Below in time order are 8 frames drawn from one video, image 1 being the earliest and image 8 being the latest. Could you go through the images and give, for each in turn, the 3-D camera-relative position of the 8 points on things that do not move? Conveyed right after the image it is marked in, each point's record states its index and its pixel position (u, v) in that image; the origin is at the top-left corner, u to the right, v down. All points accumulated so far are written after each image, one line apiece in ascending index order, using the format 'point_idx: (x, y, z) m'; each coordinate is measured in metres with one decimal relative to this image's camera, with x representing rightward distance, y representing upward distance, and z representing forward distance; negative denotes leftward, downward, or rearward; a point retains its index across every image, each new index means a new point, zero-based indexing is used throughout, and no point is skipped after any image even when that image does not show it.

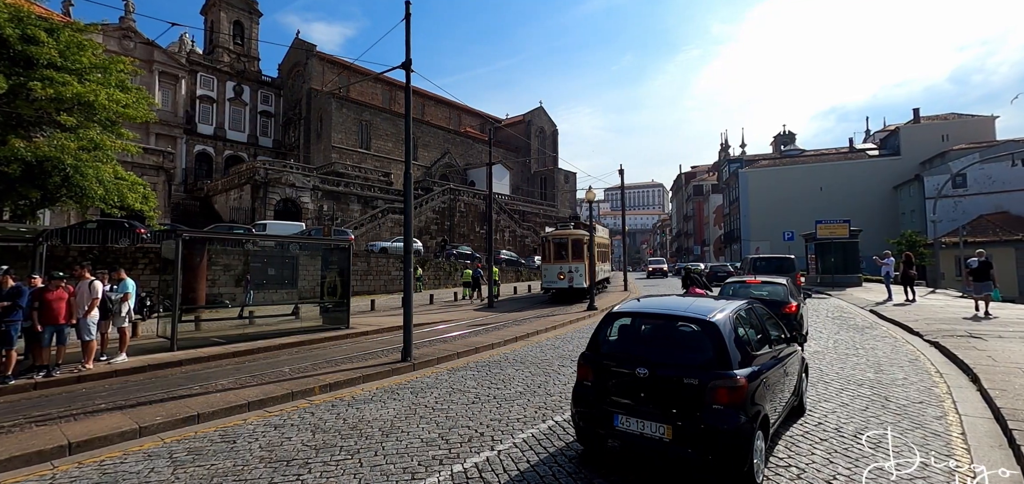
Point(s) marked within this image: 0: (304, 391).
0: (-4.2, -3.0, +8.6) m
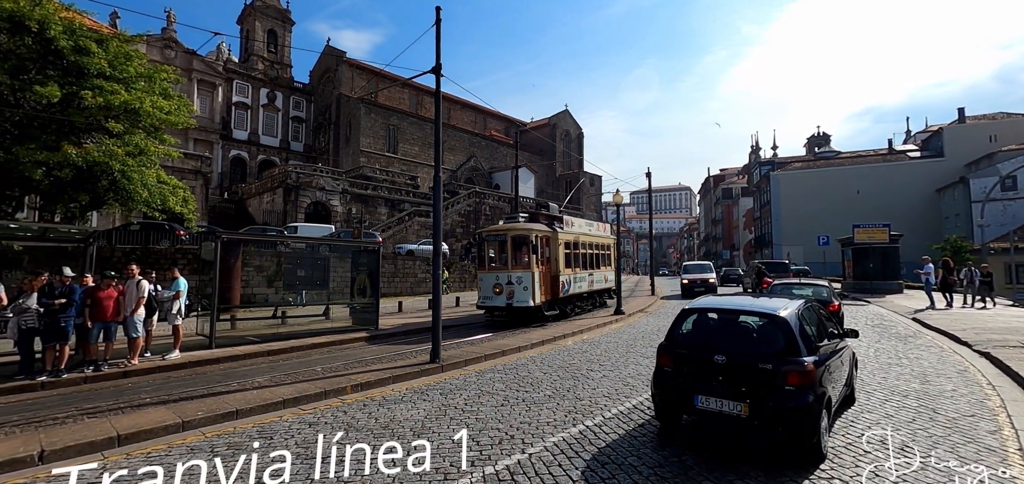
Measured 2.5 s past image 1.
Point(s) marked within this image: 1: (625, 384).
0: (-3.6, -3.0, +8.8) m
1: (+2.3, -3.0, +8.9) m
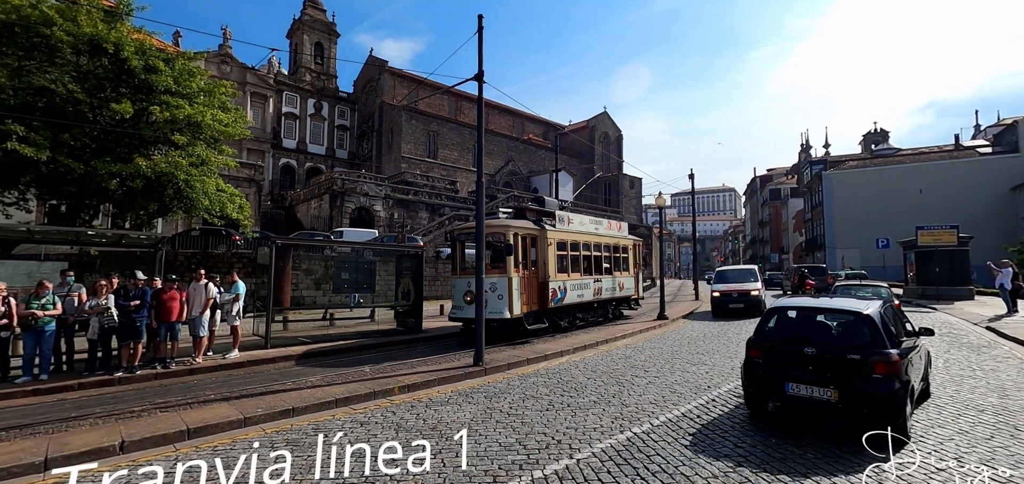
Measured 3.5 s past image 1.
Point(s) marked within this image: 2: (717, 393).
0: (-2.7, -3.2, +9.0) m
1: (+3.3, -3.1, +8.7) m
2: (+4.0, -3.0, +8.4) m
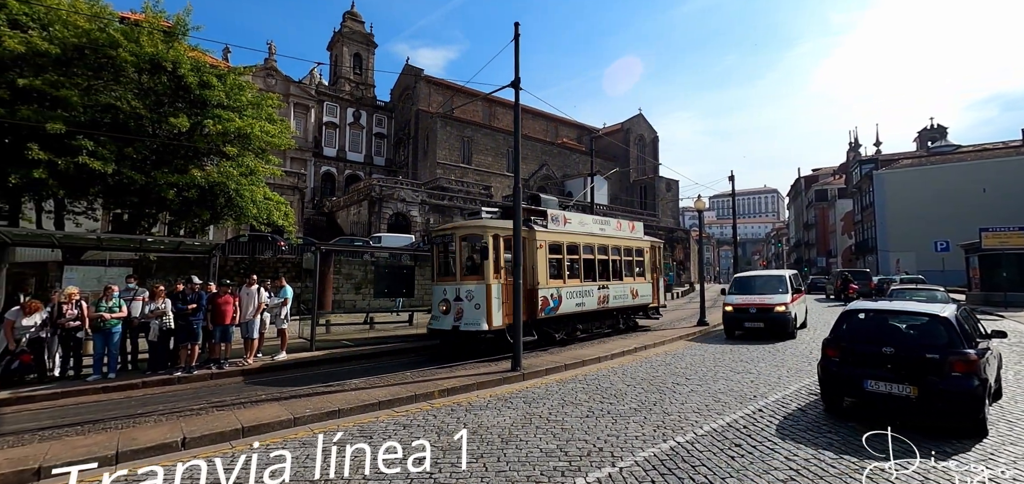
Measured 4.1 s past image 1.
0: (-1.9, -3.3, +9.2) m
1: (+4.1, -3.2, +8.5) m
2: (+4.8, -3.1, +8.1) m
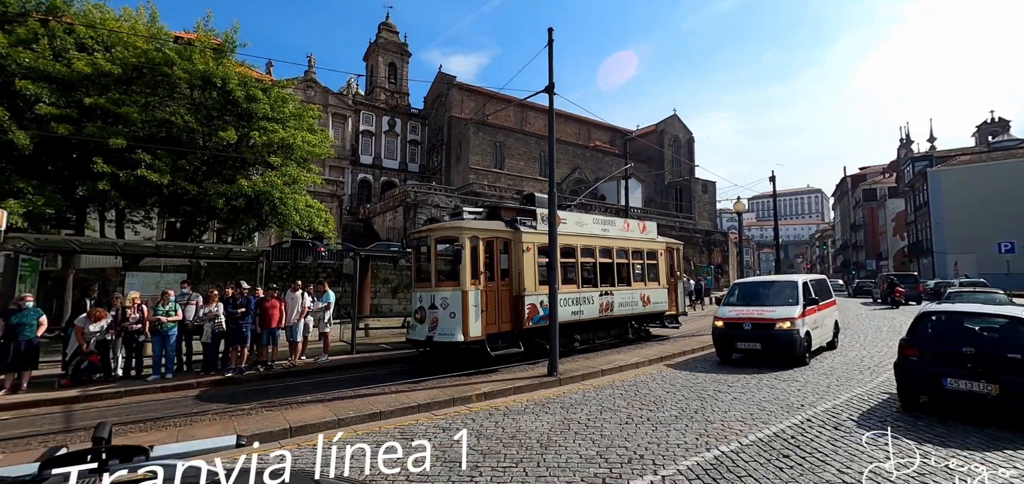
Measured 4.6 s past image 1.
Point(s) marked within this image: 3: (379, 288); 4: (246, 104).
0: (-1.0, -3.4, +9.3) m
1: (+4.8, -3.2, +8.2) m
2: (+5.6, -3.1, +7.8) m
3: (-4.4, -1.5, +14.1) m
4: (-9.3, +4.8, +14.8) m
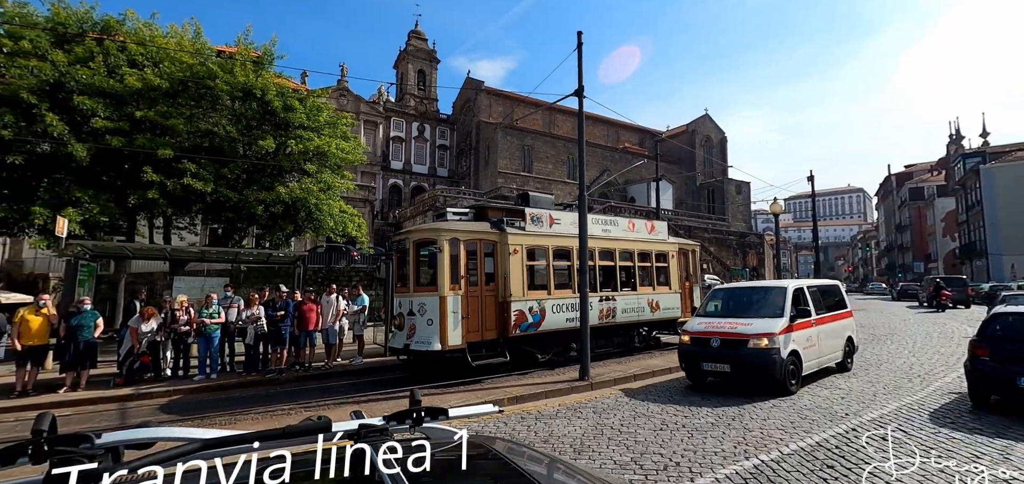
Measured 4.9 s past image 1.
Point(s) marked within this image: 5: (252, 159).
0: (-0.3, -3.5, +9.4) m
1: (+5.5, -3.3, +8.0) m
2: (+6.2, -3.2, +7.5) m
3: (-3.4, -1.6, +14.3) m
4: (-8.3, +4.6, +15.3) m
5: (-9.3, +3.0, +15.2) m
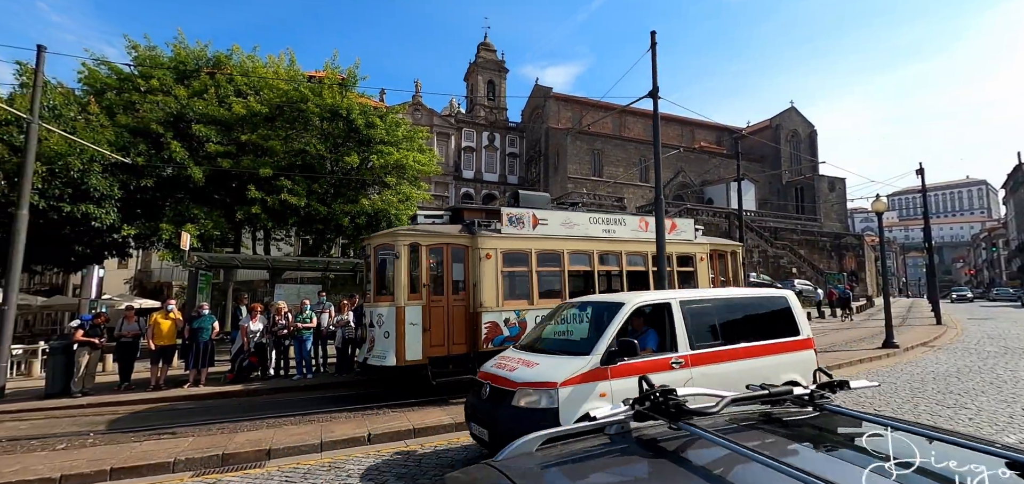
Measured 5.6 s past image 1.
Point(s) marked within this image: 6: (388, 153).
0: (+1.5, -3.7, +9.3) m
1: (+7.1, -3.3, +7.2) m
2: (+7.7, -3.2, +6.7) m
3: (-0.9, -1.9, +14.7) m
4: (-5.7, +4.3, +16.4) m
5: (-6.7, +2.6, +16.3) m
6: (-4.9, +3.5, +16.6) m
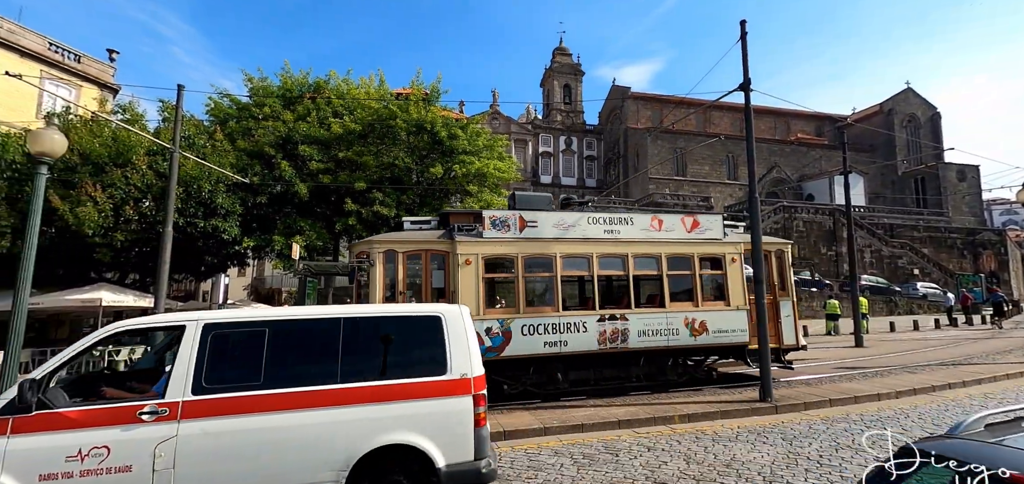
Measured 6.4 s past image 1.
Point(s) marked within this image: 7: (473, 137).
0: (+3.6, -3.8, +9.0) m
1: (+8.7, -3.3, +6.1) m
2: (+9.3, -3.2, +5.5) m
3: (+1.9, -2.0, +14.7) m
4: (-2.7, +4.0, +17.1) m
5: (-3.7, +2.4, +17.2) m
6: (-1.9, +3.3, +17.3) m
7: (-1.9, +4.5, +17.9) m
